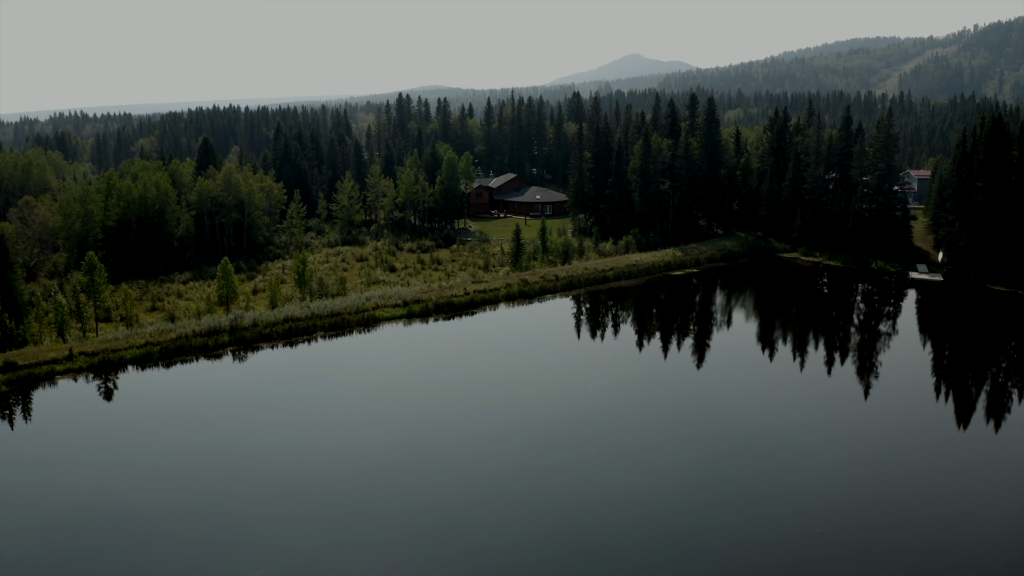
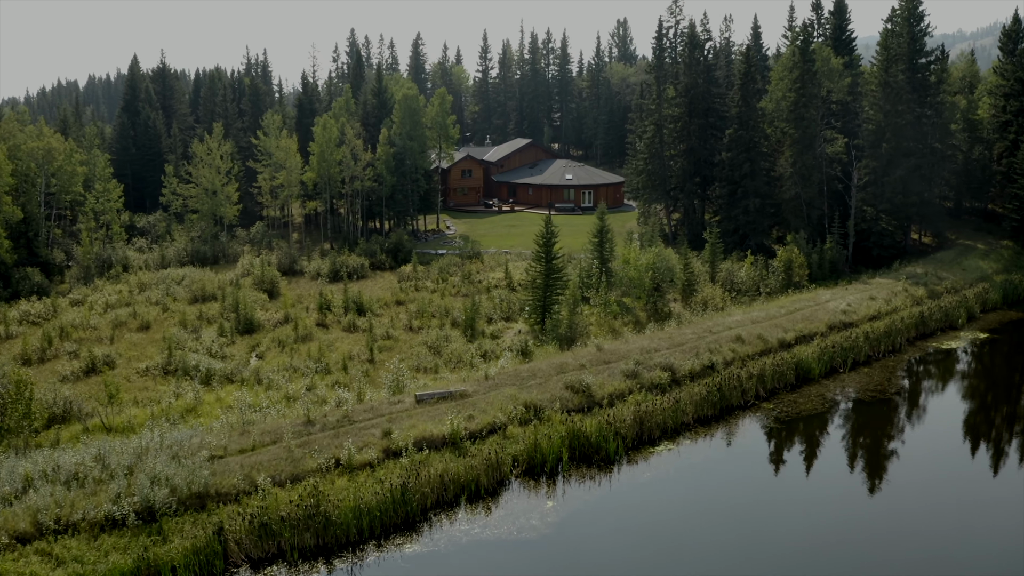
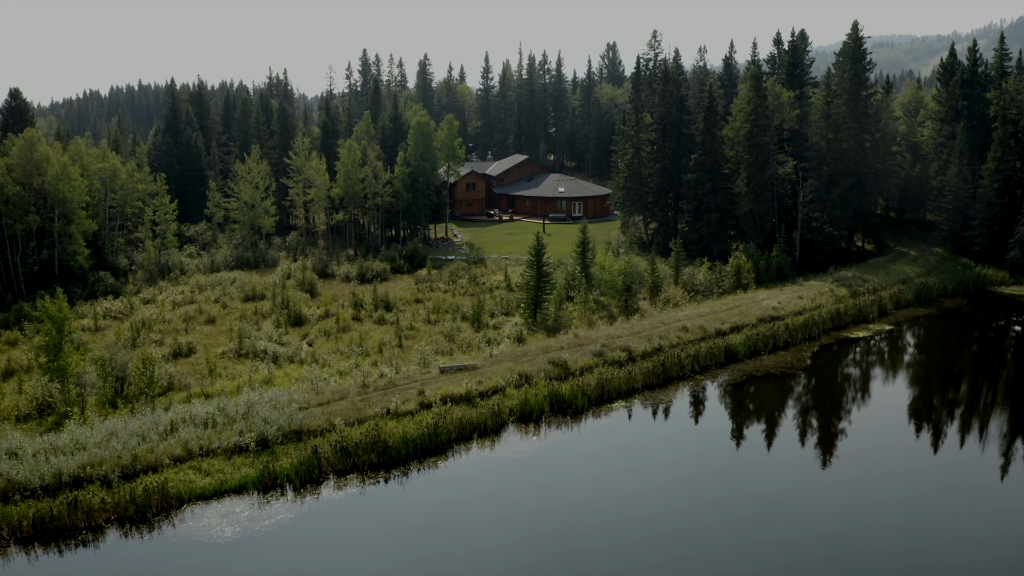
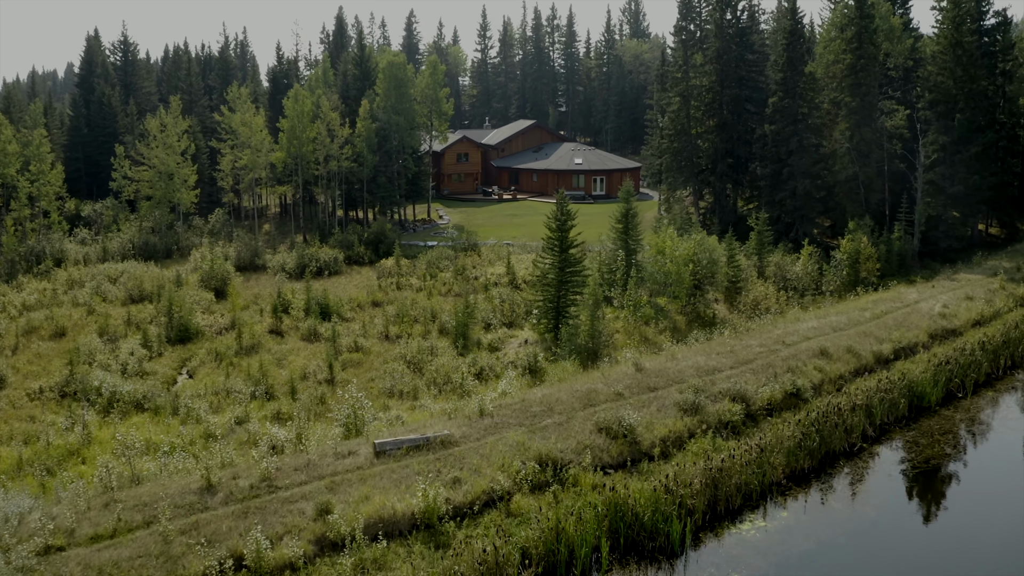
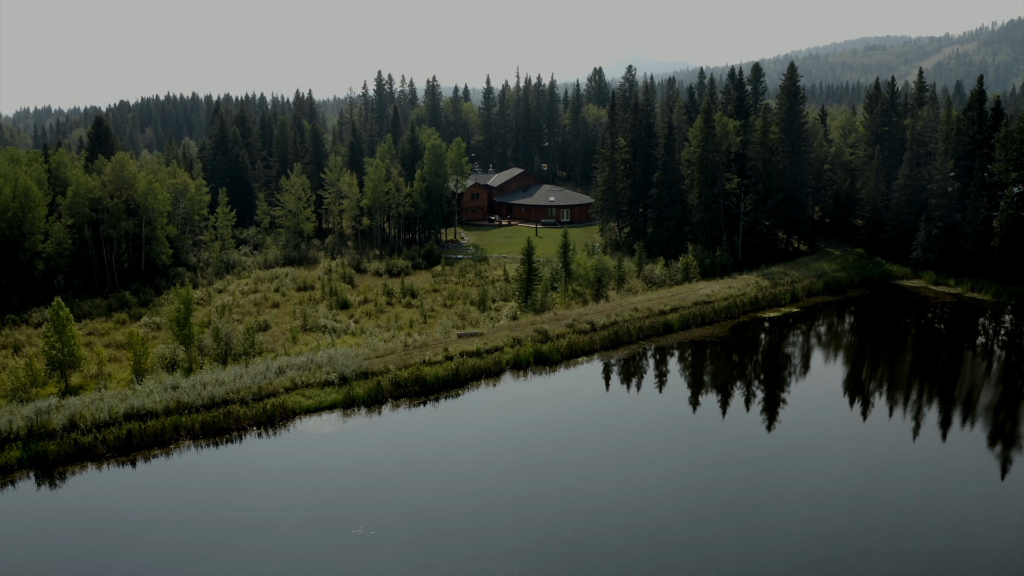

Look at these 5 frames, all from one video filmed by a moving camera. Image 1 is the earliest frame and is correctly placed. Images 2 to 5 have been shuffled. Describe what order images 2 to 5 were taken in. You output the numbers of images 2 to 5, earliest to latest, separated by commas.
5, 3, 2, 4
